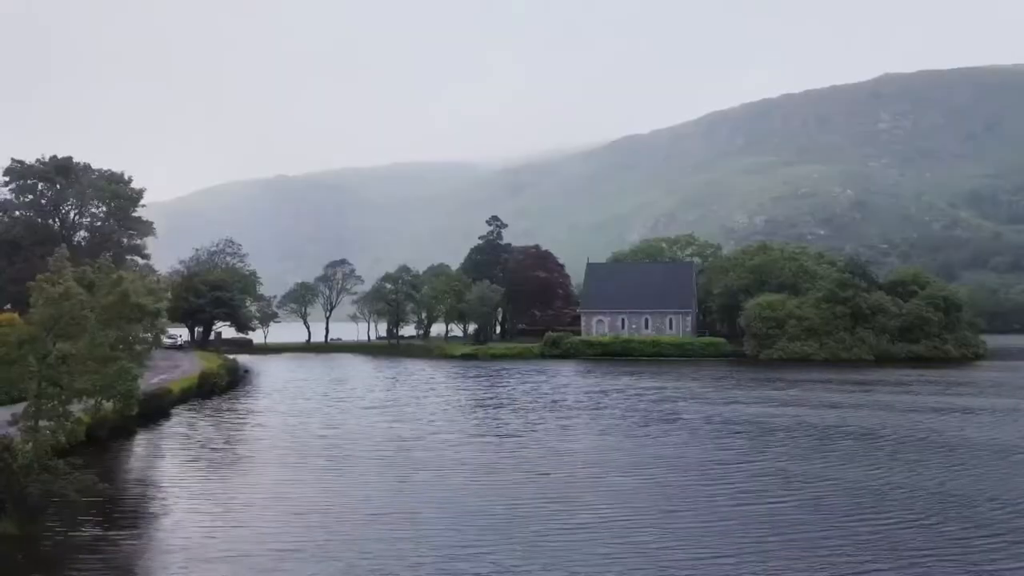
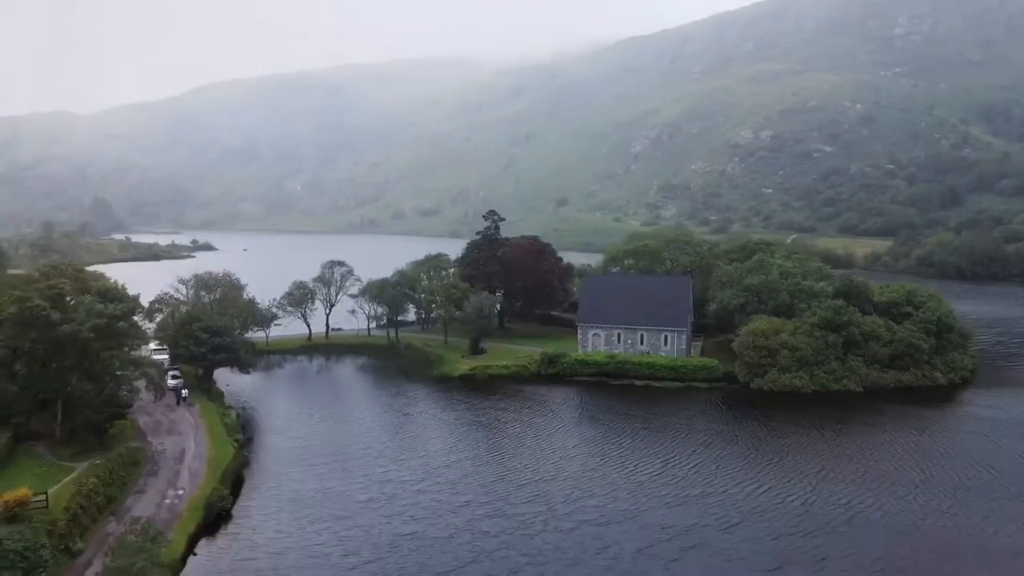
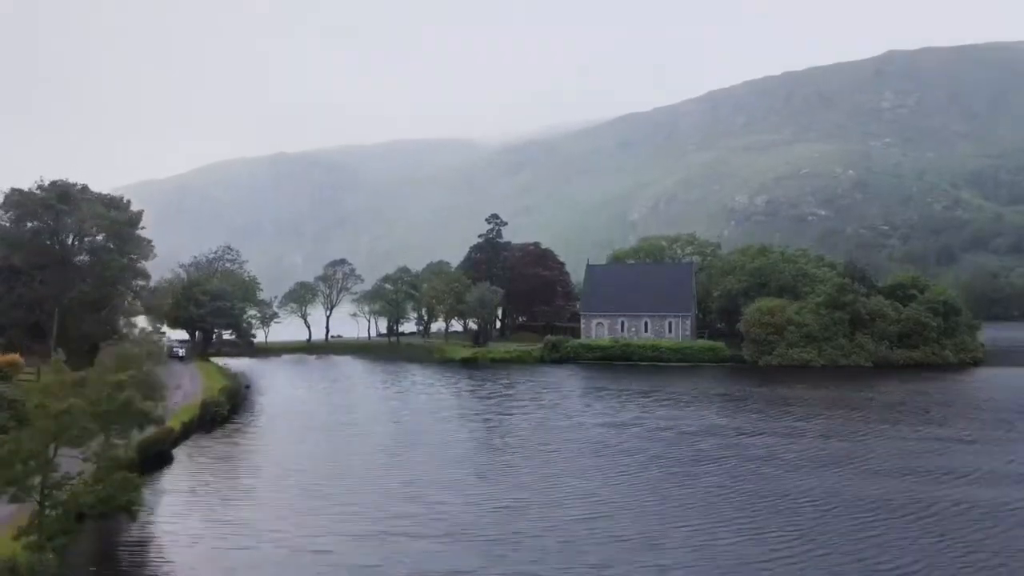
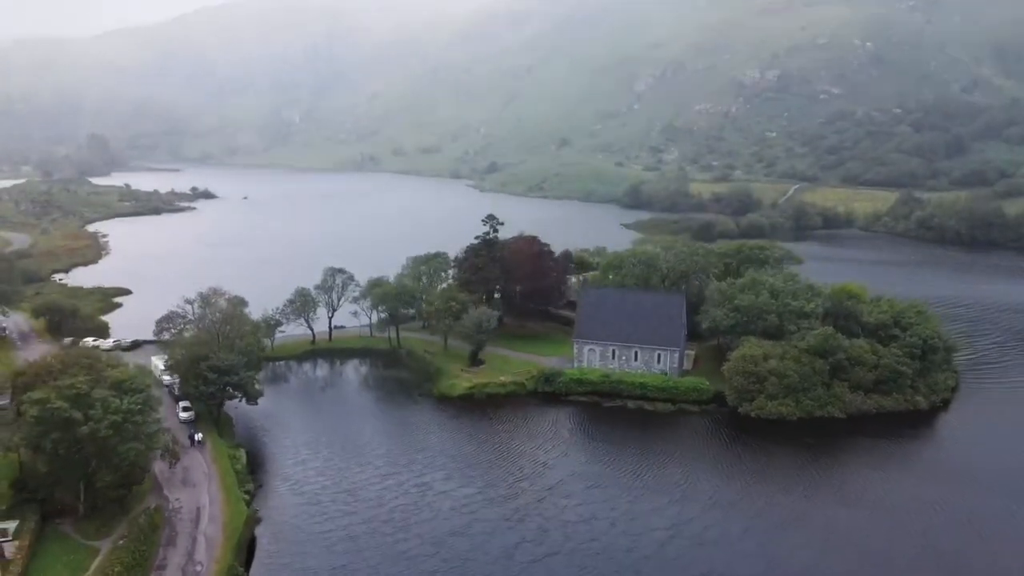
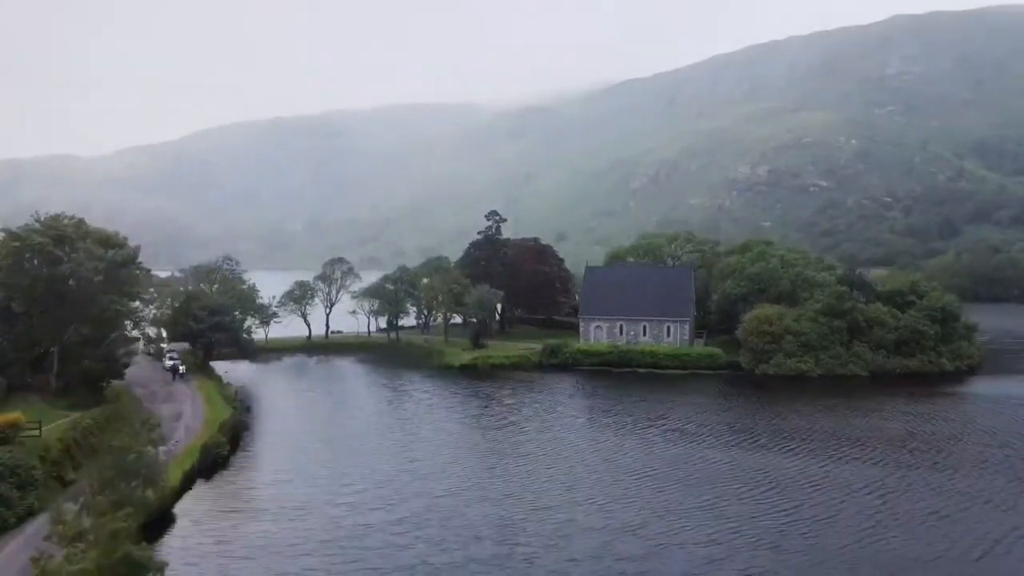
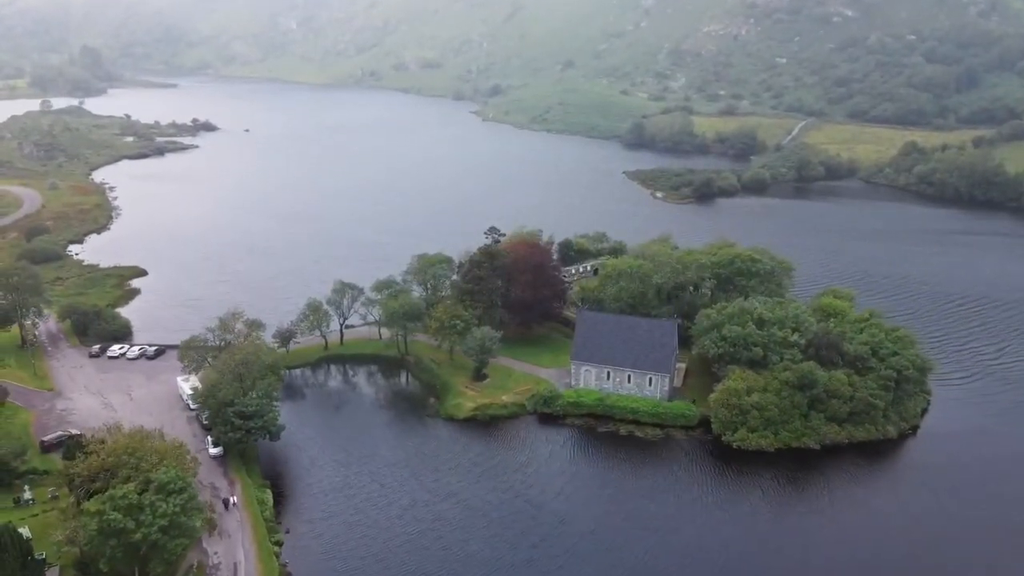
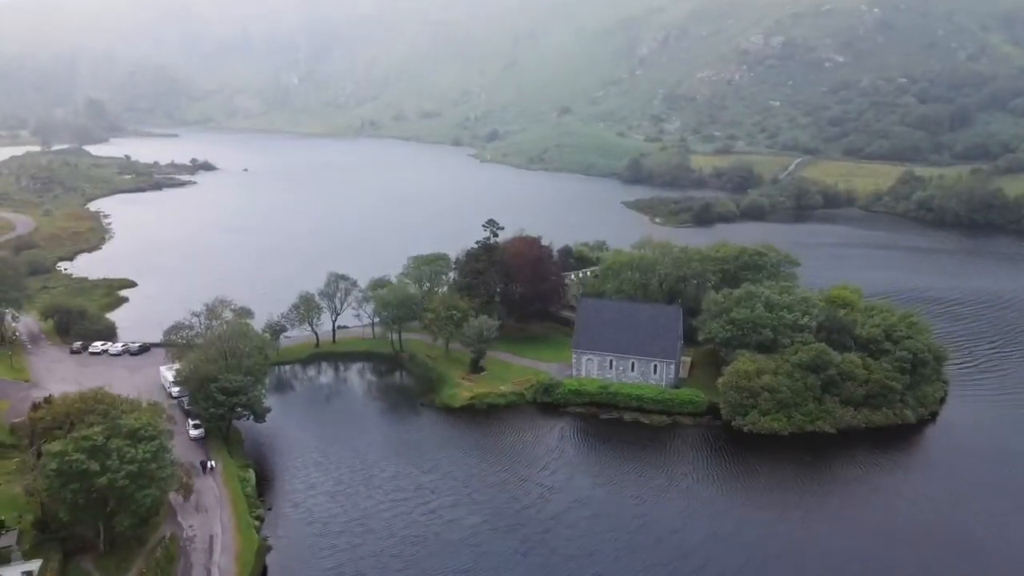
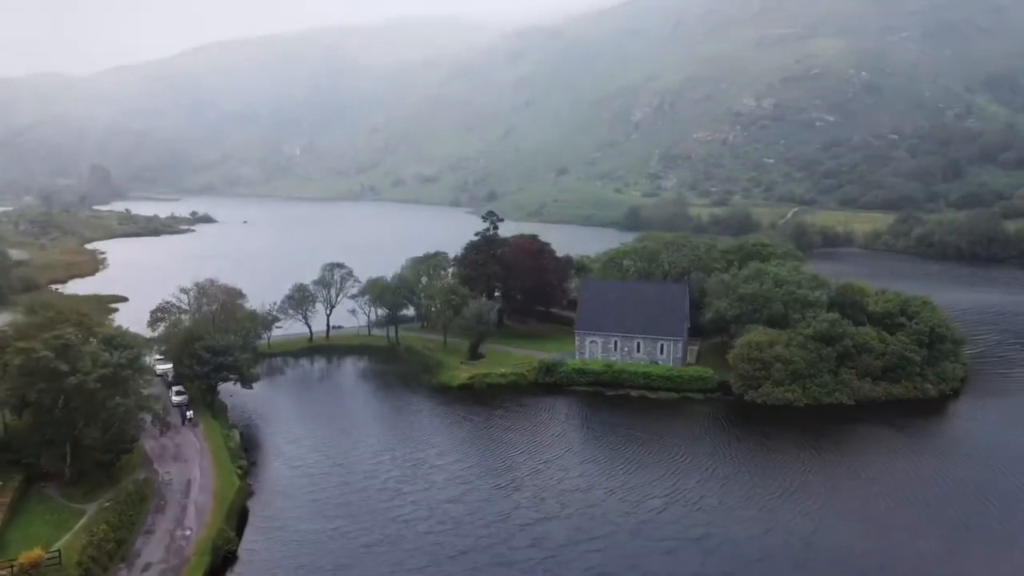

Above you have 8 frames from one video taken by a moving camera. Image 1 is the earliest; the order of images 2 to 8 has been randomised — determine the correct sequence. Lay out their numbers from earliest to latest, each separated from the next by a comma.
3, 5, 2, 8, 4, 7, 6
